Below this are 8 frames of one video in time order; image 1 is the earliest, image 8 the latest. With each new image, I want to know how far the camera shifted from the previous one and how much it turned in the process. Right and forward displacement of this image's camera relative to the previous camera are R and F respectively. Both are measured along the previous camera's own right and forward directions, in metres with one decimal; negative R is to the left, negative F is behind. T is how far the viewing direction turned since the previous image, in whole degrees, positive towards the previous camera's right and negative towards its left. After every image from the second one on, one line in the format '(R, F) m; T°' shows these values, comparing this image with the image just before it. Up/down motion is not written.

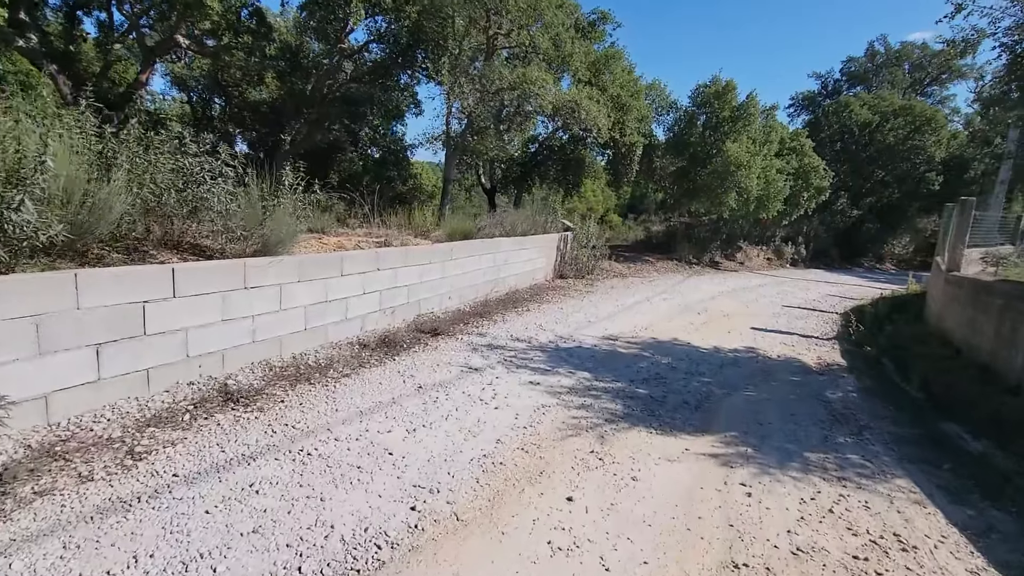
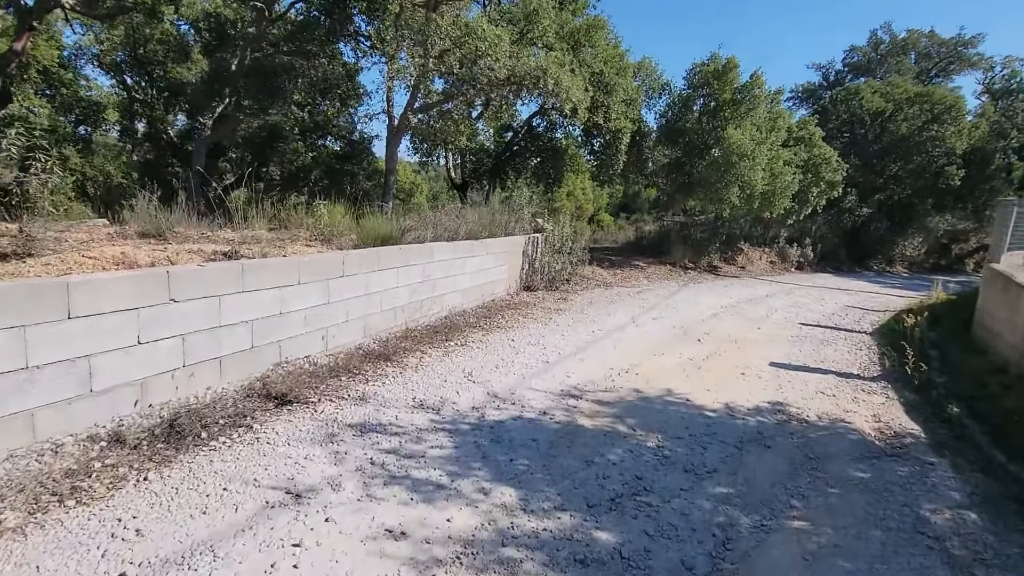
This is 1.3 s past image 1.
(+0.6, +1.8) m; +1°
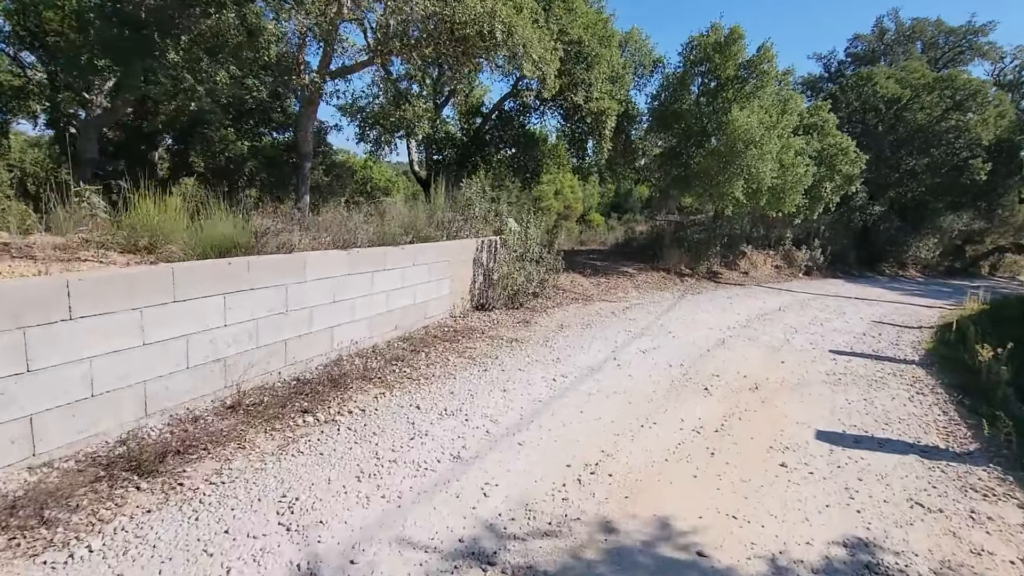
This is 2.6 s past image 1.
(+0.5, +1.8) m; +1°
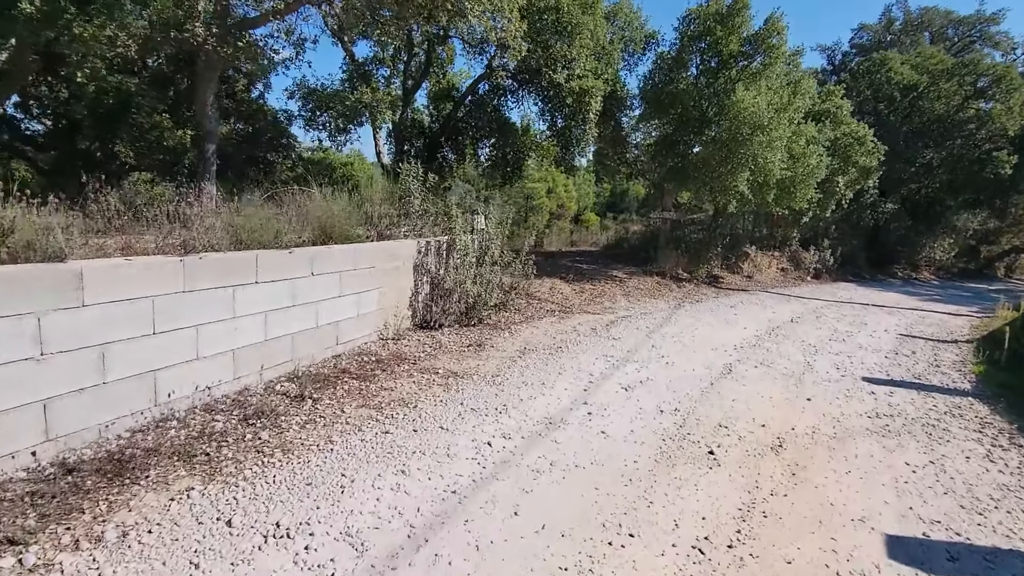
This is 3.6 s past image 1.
(+0.4, +1.3) m; 0°
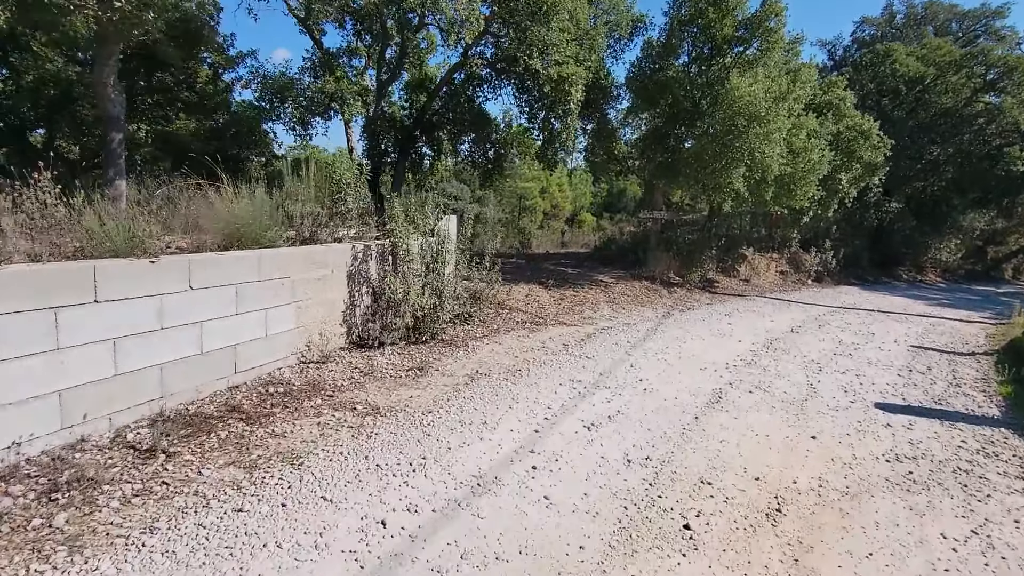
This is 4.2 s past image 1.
(+0.4, +0.7) m; 0°
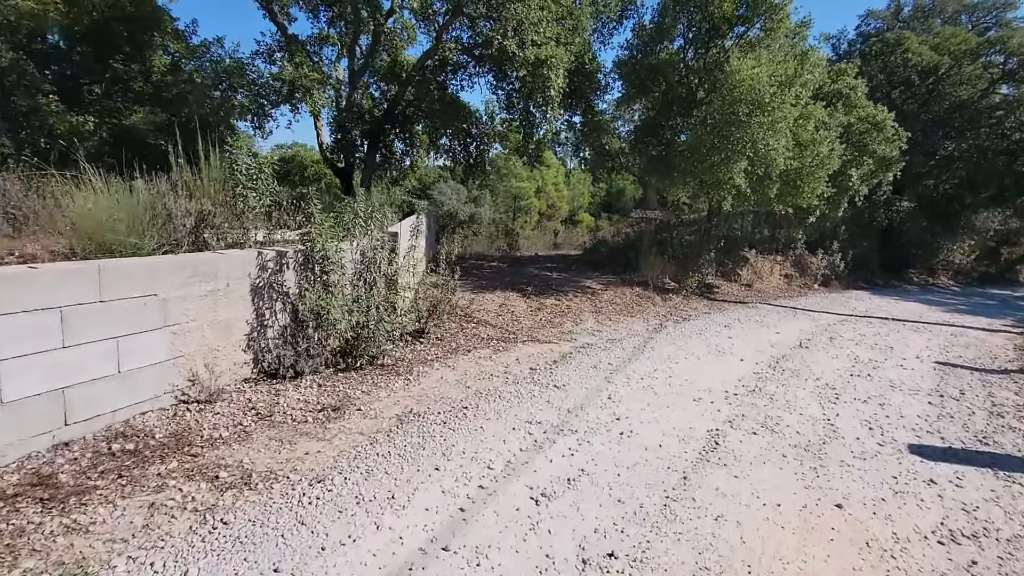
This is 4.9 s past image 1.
(+0.4, +0.8) m; 0°
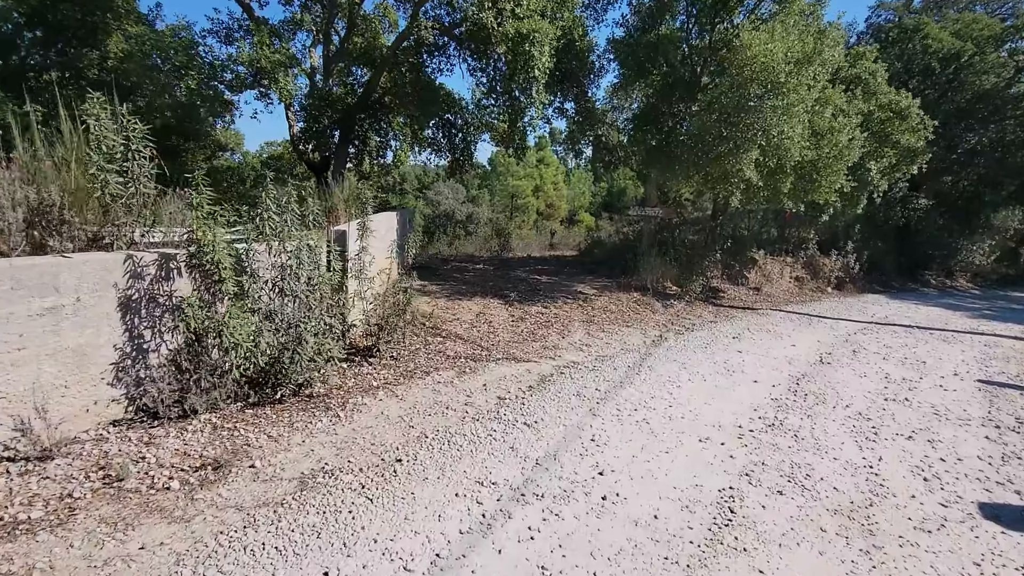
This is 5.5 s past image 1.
(+0.3, +0.8) m; 0°
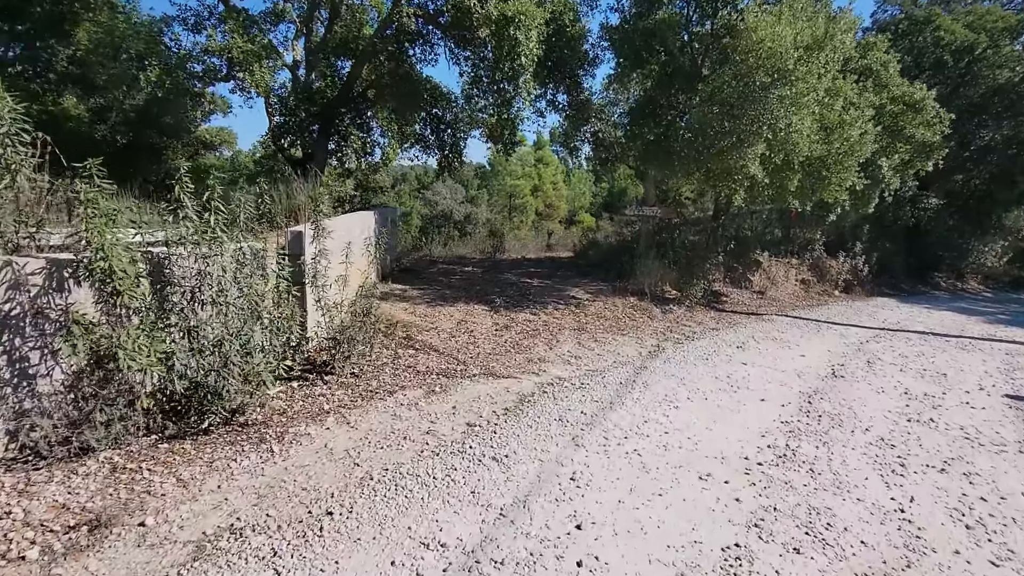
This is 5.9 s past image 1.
(+0.2, +0.4) m; 0°
